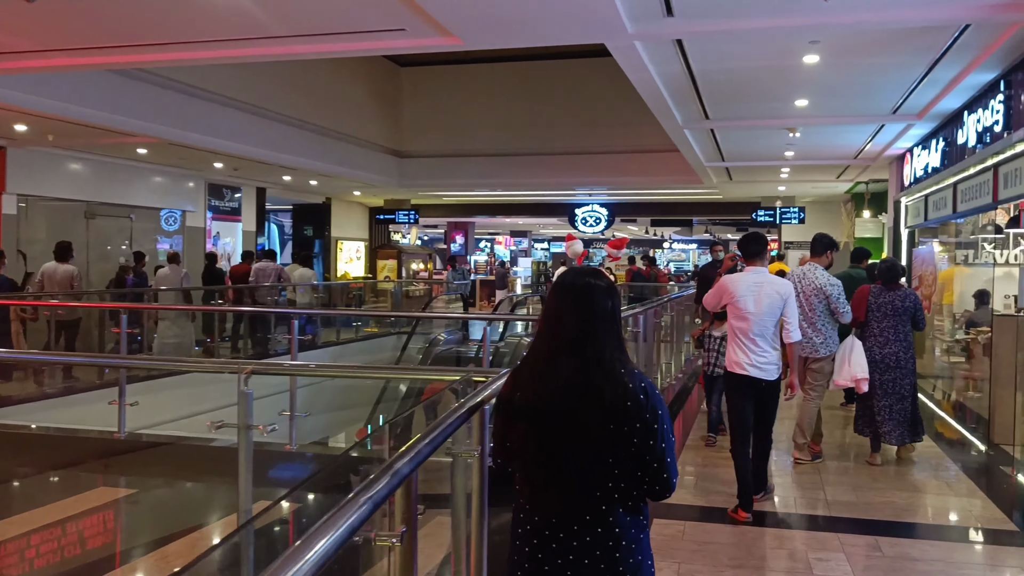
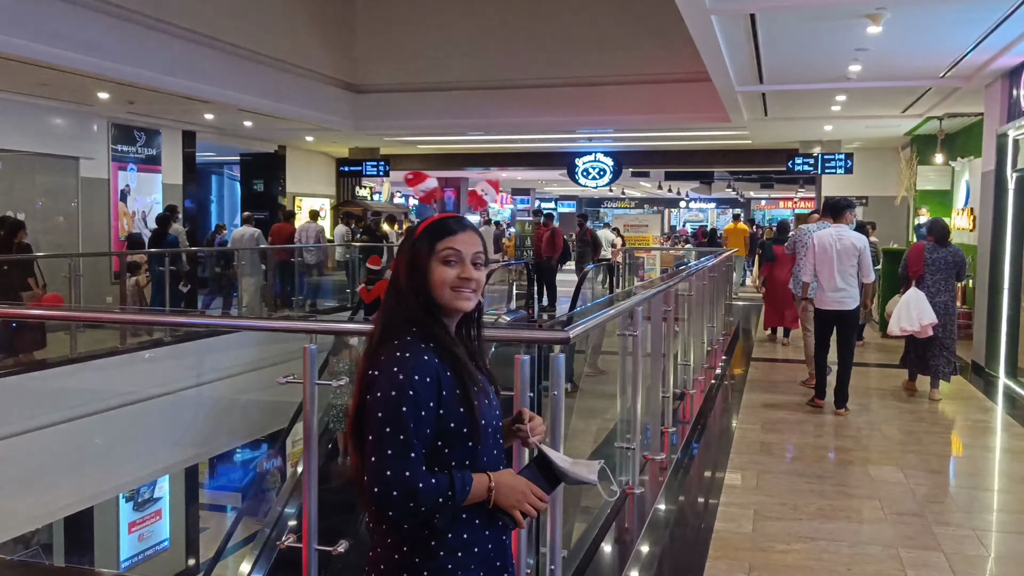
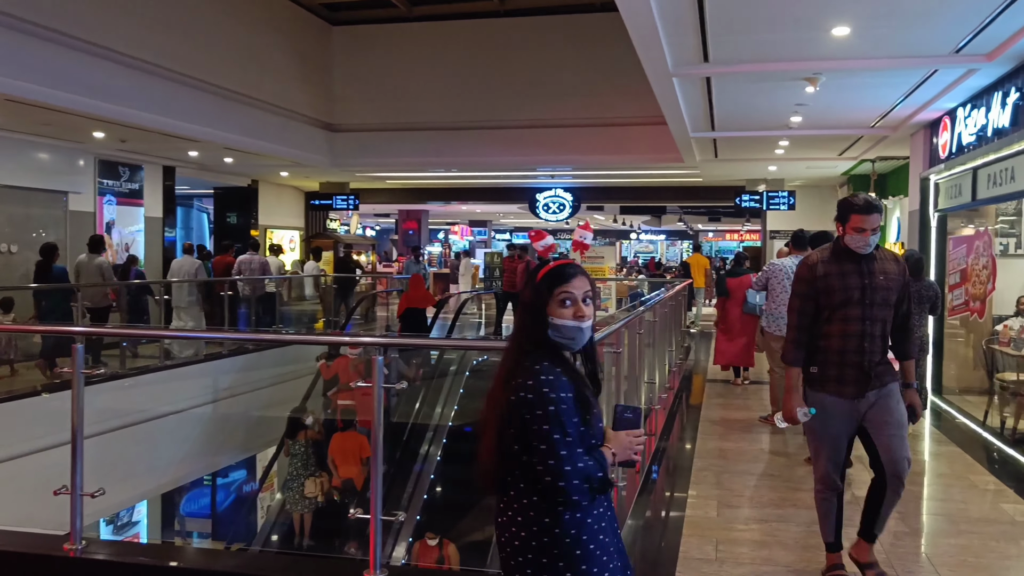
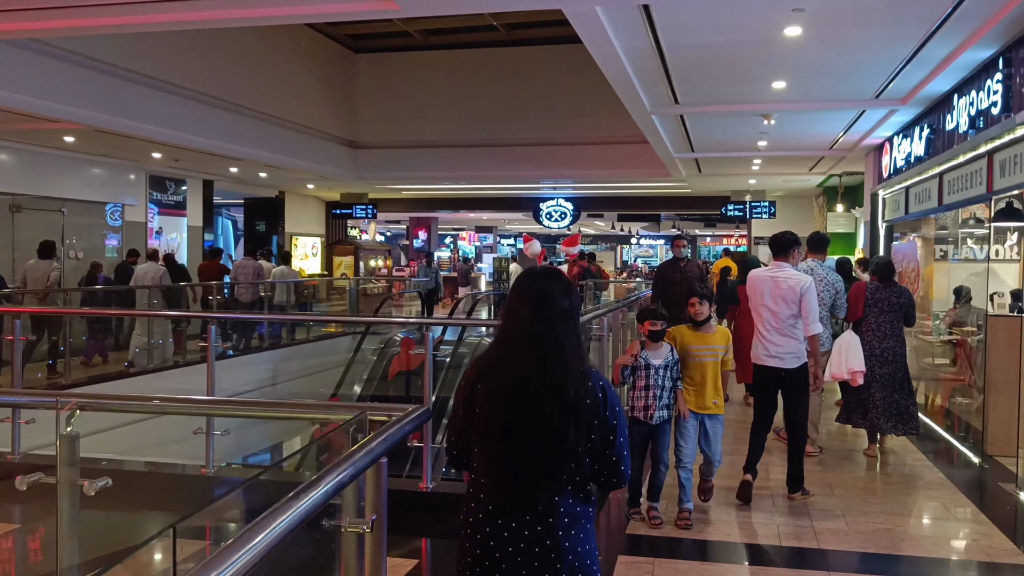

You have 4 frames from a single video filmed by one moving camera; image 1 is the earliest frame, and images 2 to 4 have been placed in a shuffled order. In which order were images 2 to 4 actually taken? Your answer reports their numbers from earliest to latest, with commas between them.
4, 3, 2
